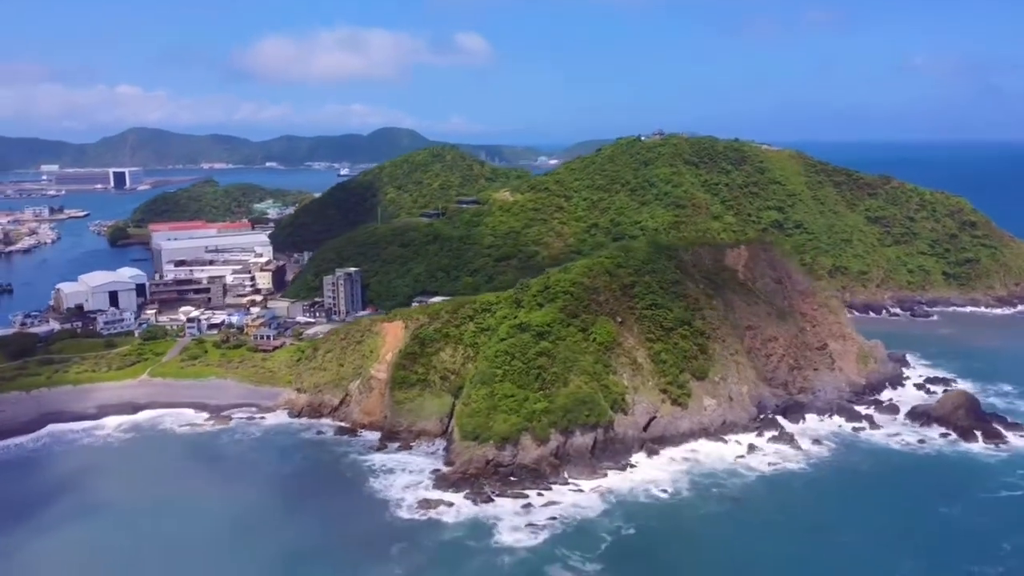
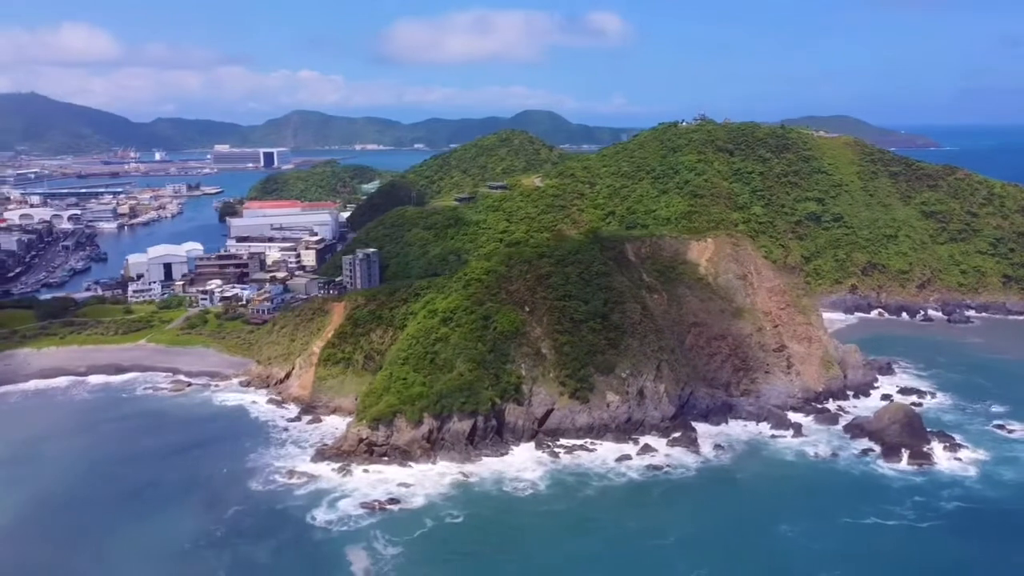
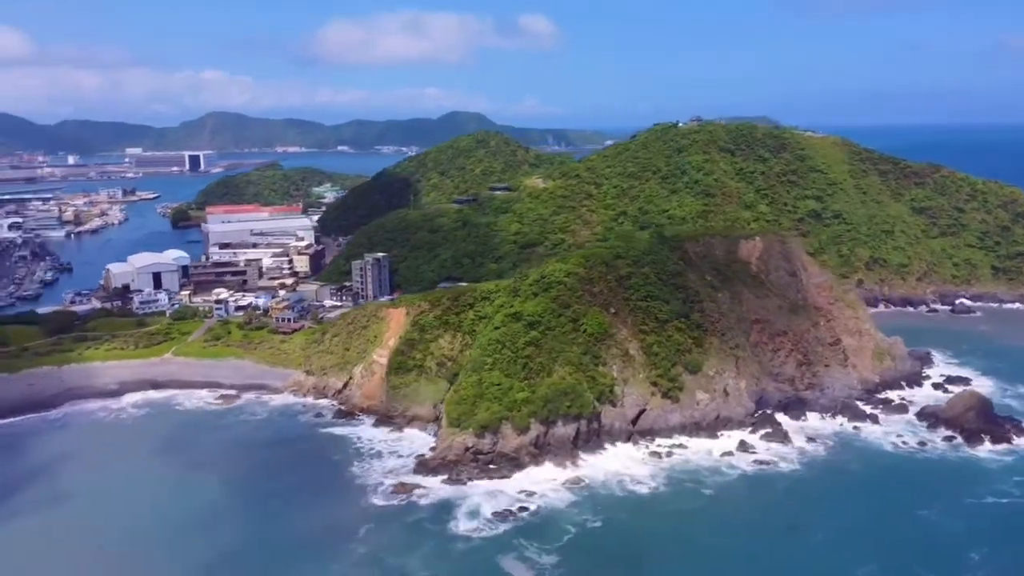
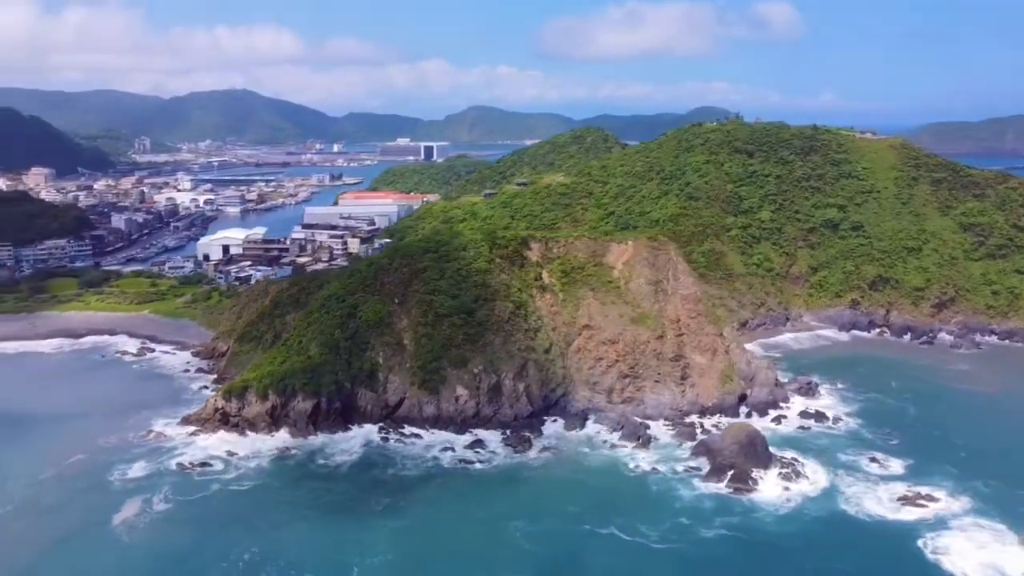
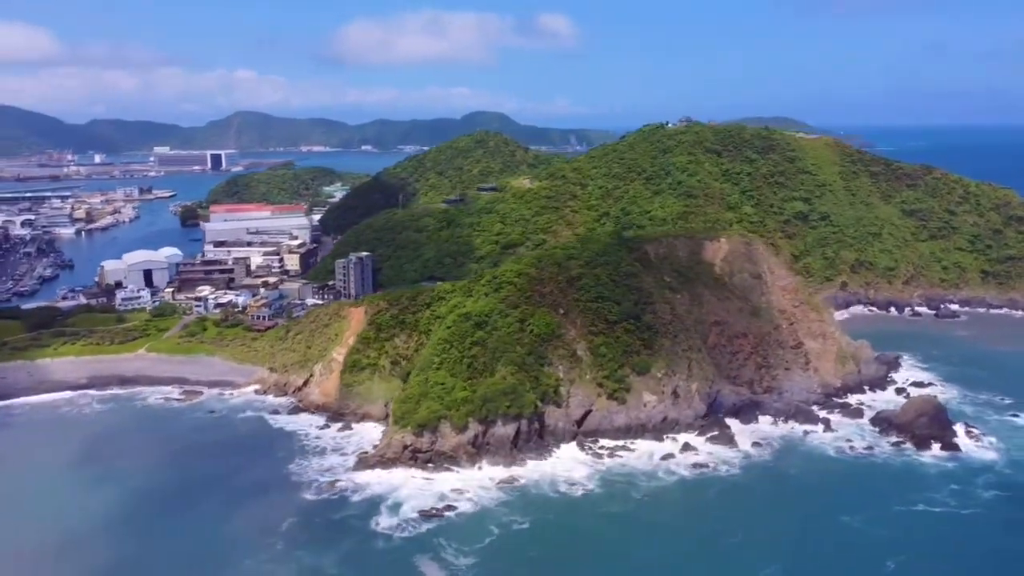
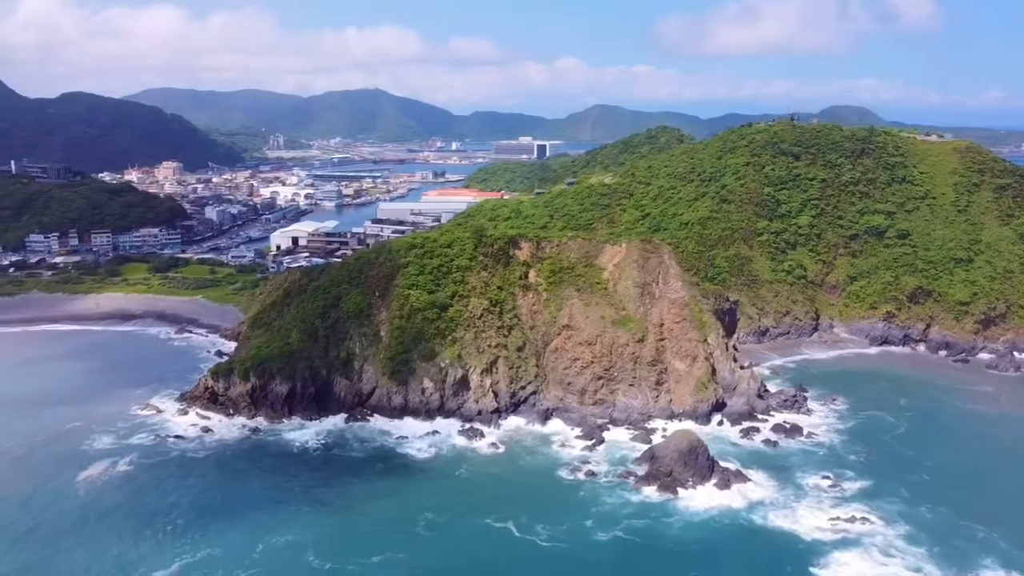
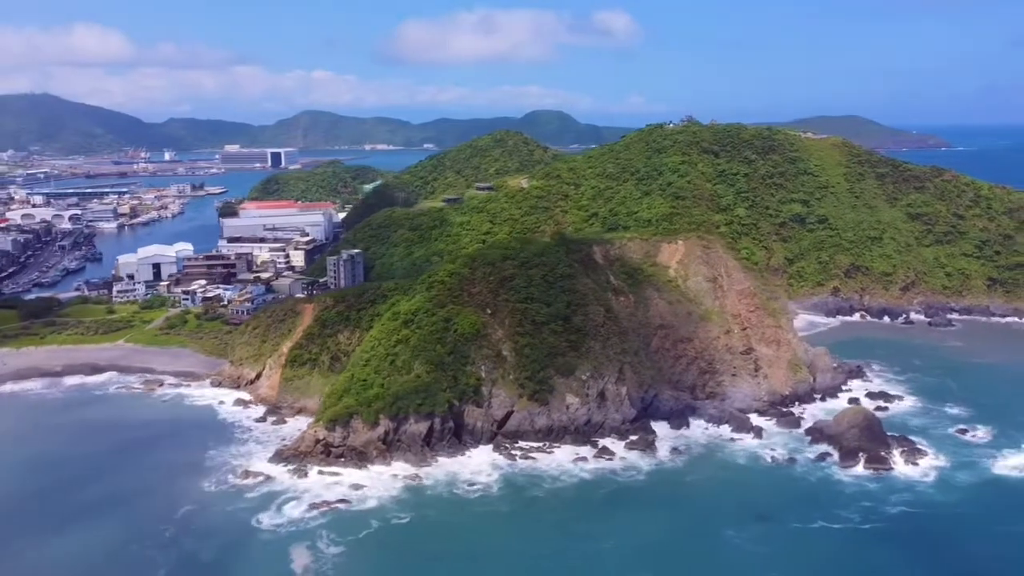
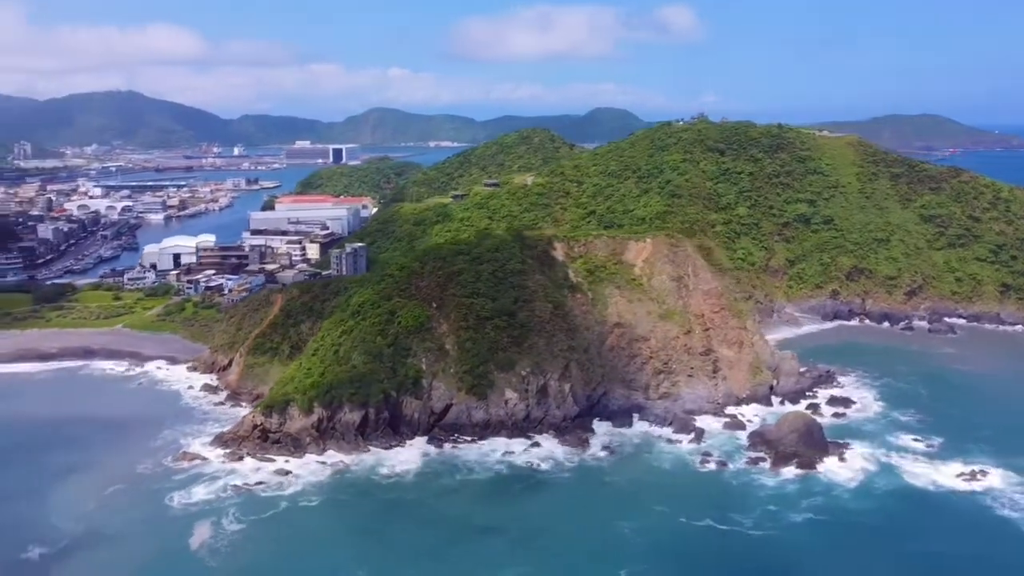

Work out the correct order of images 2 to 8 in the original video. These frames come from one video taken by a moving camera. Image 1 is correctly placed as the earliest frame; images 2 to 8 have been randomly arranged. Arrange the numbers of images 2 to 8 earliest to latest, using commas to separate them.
3, 5, 2, 7, 8, 4, 6
